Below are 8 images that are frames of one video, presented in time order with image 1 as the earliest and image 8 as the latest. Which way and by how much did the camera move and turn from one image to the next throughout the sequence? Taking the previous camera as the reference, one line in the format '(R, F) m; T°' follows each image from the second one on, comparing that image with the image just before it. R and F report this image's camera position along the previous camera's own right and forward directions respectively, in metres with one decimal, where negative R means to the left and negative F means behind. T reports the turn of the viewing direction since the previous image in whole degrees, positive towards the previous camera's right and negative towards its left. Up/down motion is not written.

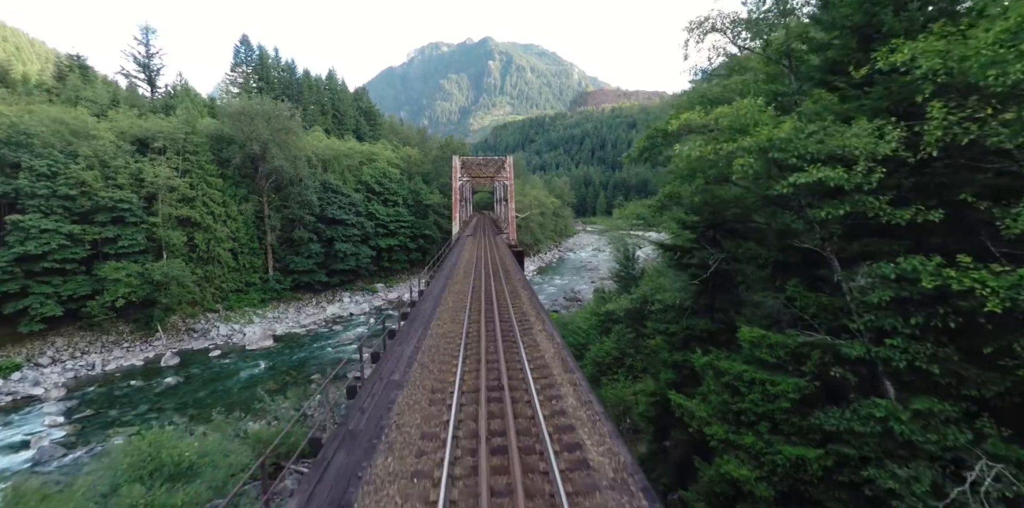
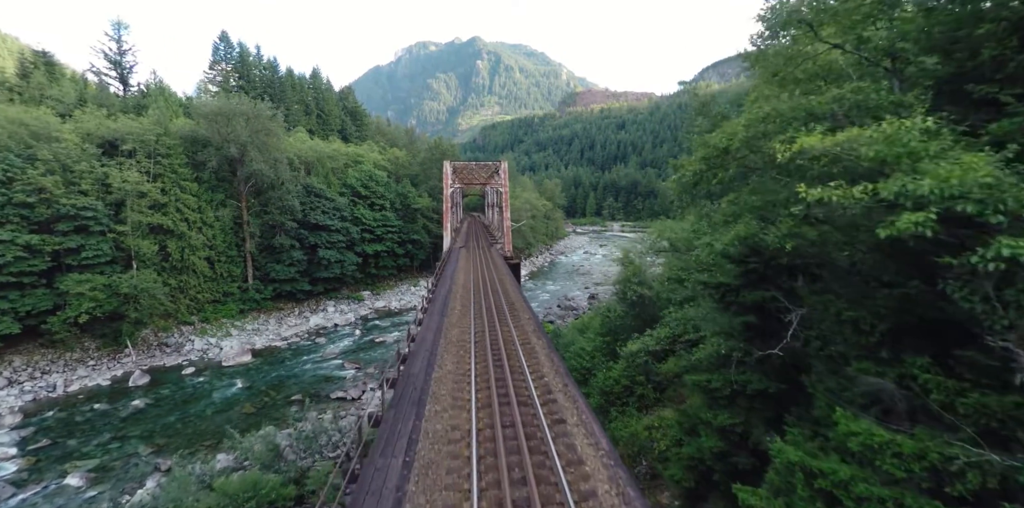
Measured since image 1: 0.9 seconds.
(-0.3, +1.1) m; +1°
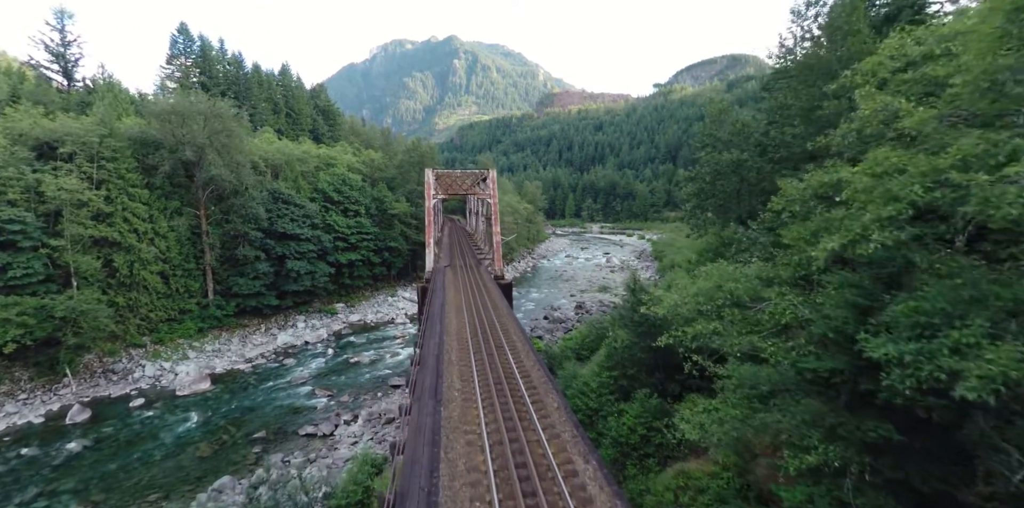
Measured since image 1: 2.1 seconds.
(-0.4, +1.6) m; +3°
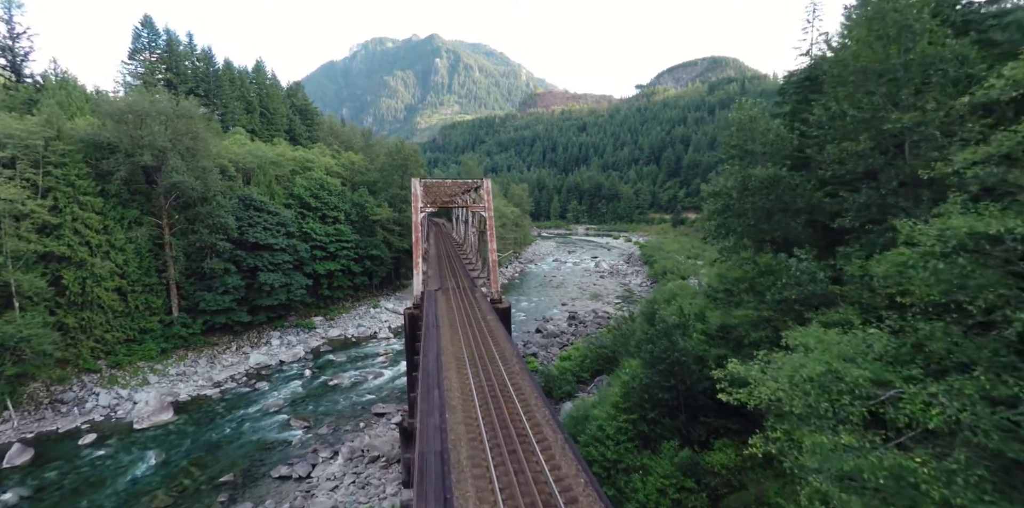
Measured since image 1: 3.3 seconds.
(-0.5, +1.5) m; +2°
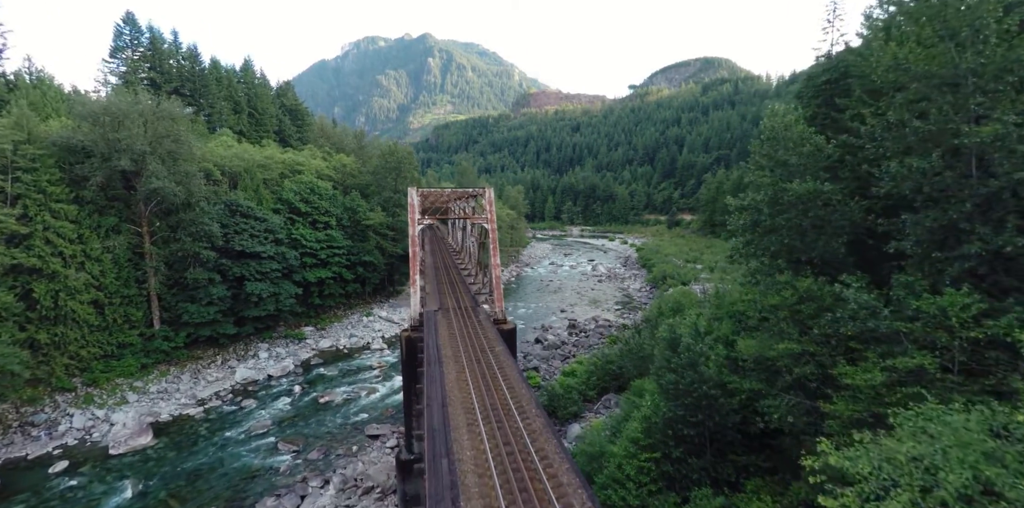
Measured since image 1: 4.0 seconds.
(-0.3, +1.0) m; +1°
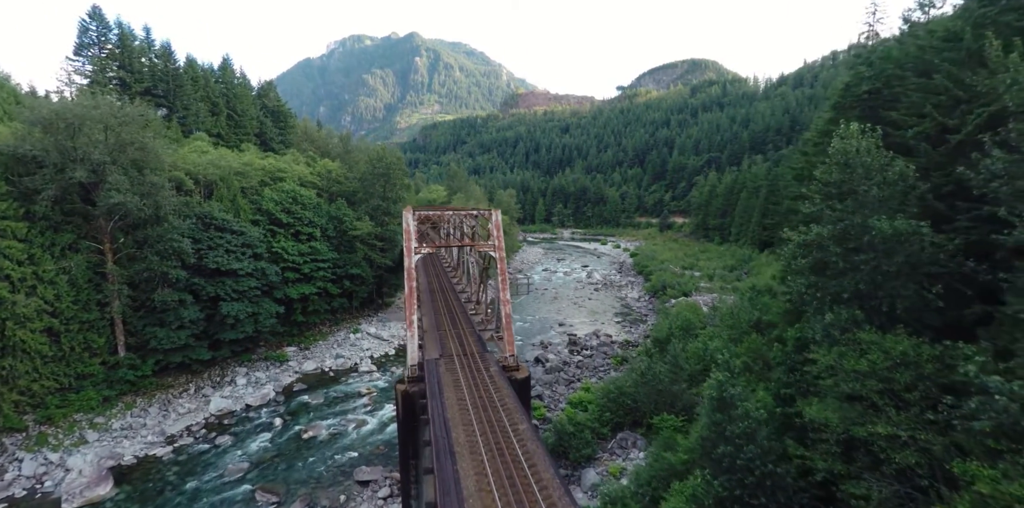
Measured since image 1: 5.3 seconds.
(-0.6, +1.6) m; +2°
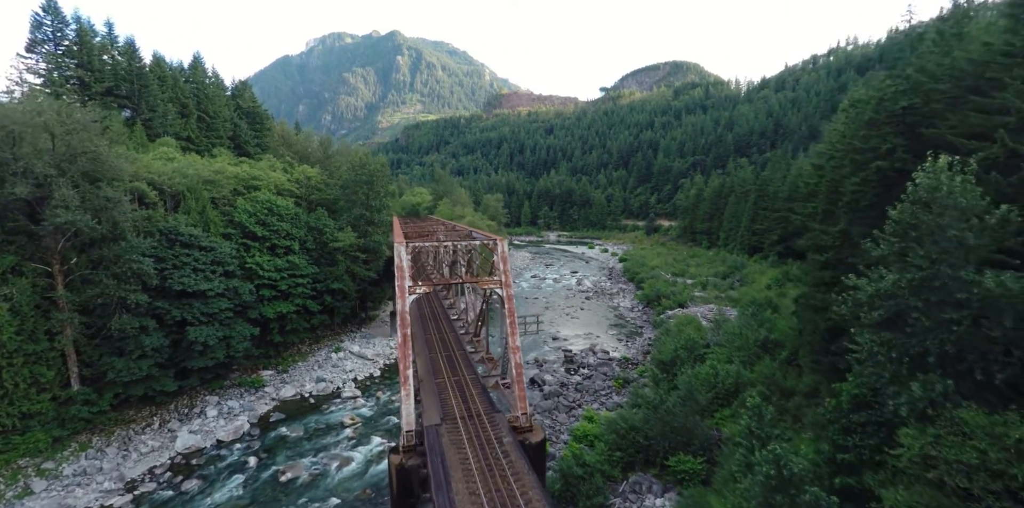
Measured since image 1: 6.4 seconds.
(-0.6, +1.5) m; +2°
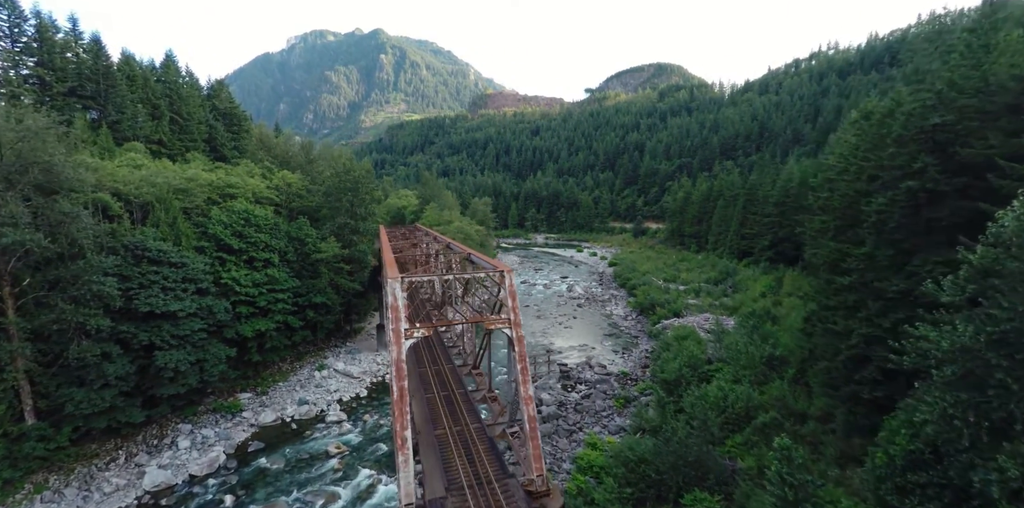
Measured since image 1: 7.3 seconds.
(-0.5, +1.2) m; +2°
